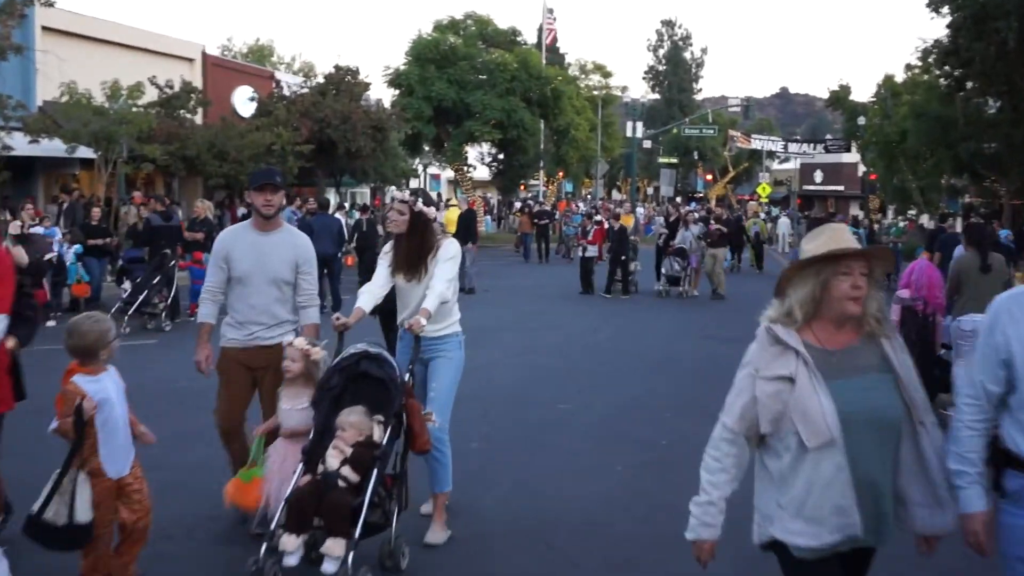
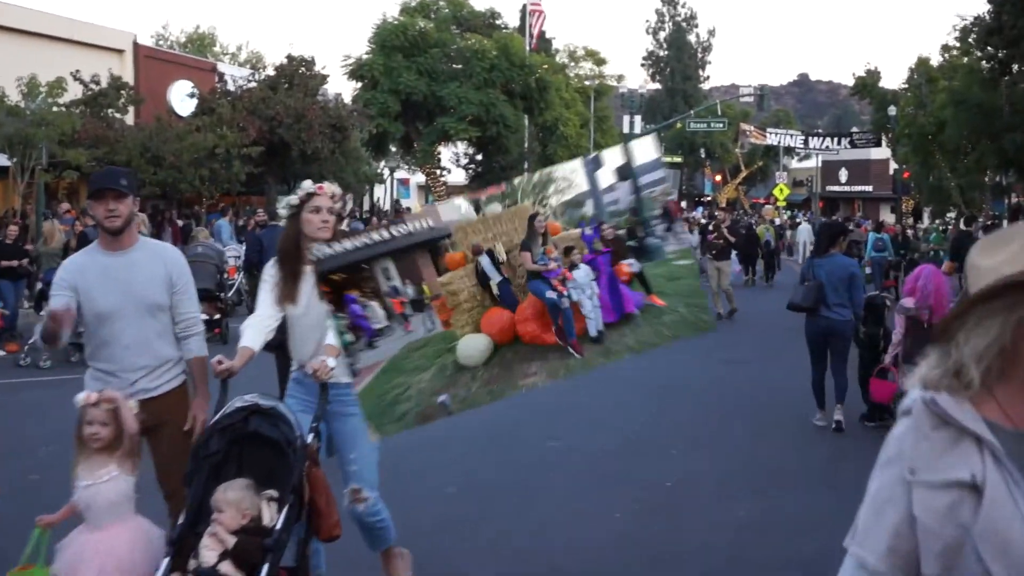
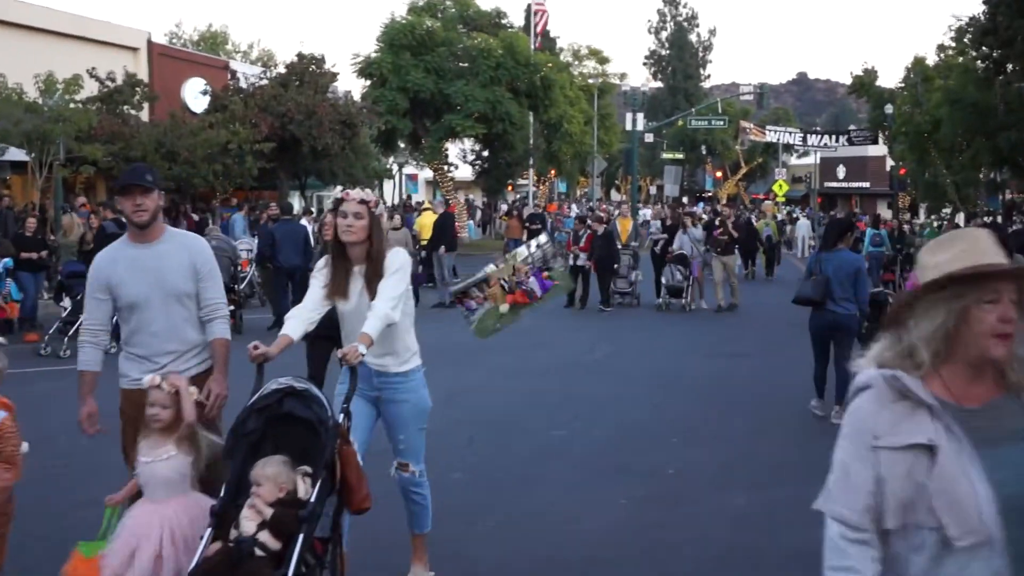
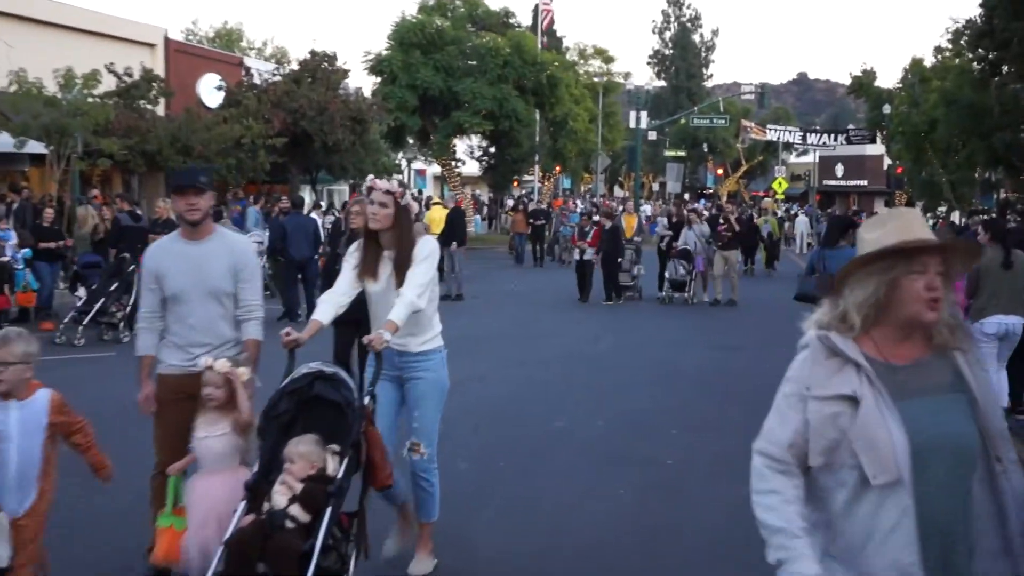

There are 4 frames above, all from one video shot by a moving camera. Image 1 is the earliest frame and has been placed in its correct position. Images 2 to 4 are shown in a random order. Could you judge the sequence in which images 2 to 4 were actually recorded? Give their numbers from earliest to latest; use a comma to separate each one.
4, 3, 2
